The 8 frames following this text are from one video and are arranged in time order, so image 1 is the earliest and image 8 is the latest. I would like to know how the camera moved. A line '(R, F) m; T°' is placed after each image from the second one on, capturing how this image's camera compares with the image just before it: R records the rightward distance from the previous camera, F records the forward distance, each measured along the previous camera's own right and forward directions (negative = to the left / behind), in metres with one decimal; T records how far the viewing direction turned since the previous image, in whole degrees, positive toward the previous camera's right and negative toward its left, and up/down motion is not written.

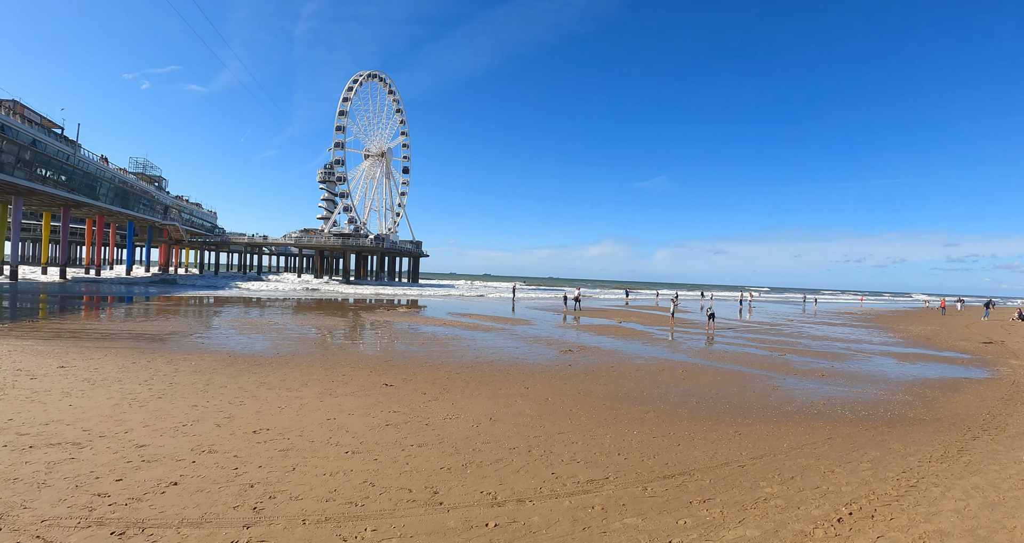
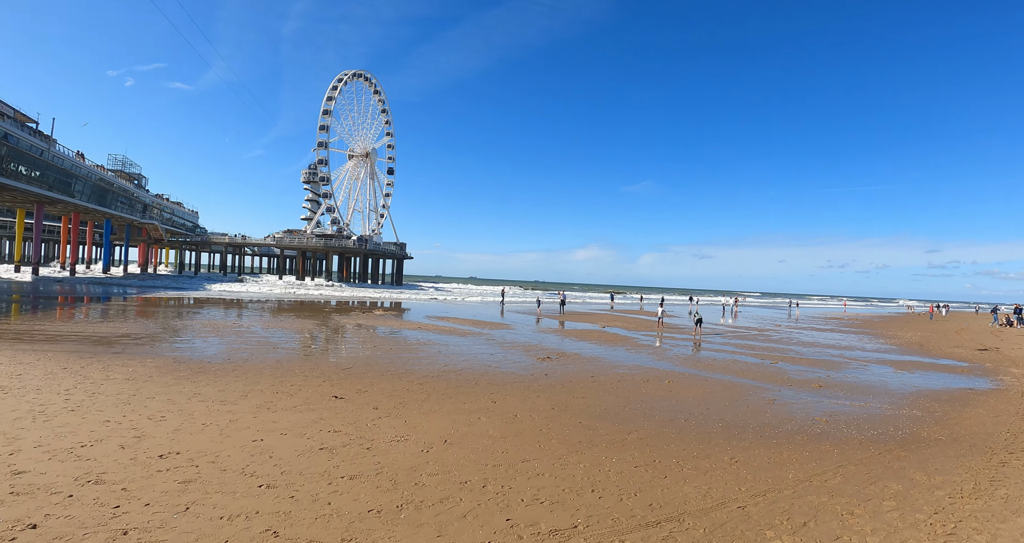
(+0.4, +1.1) m; +1°
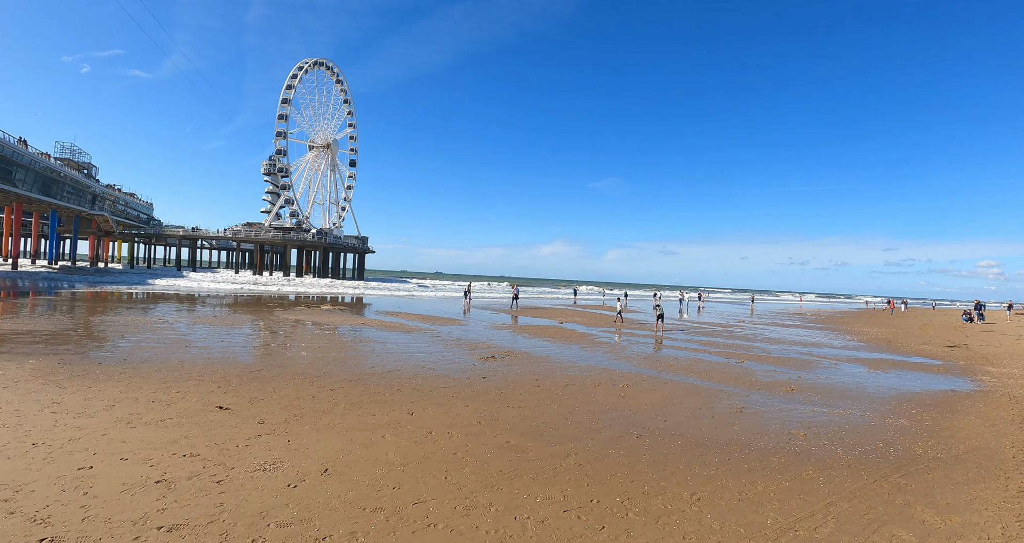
(+0.7, +1.4) m; +3°
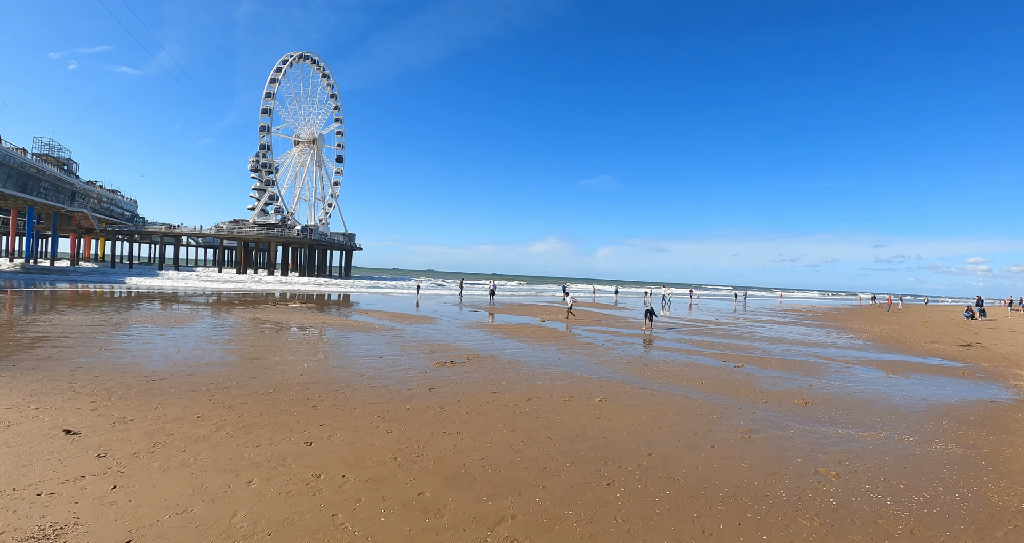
(+0.6, +1.7) m; +1°
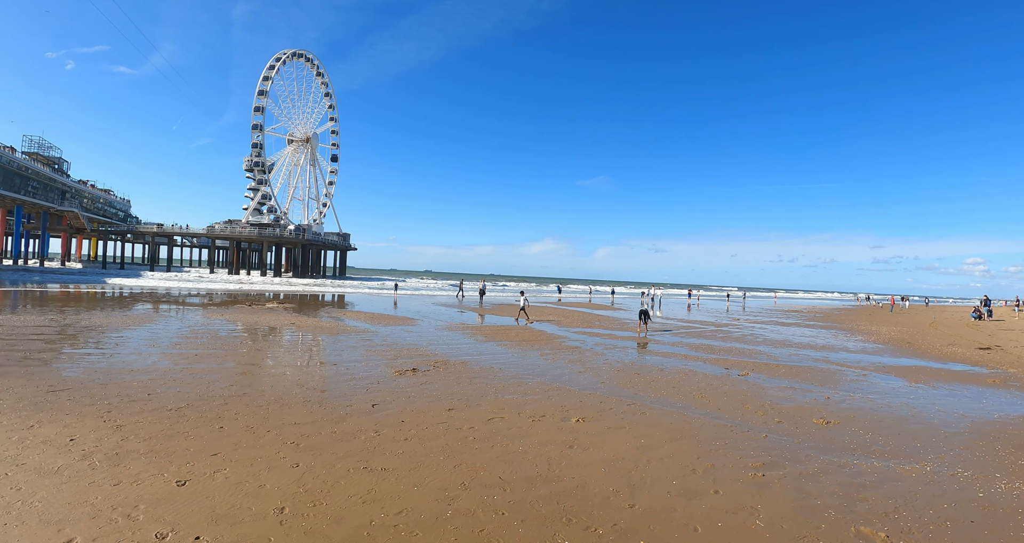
(+0.5, +1.2) m; 0°
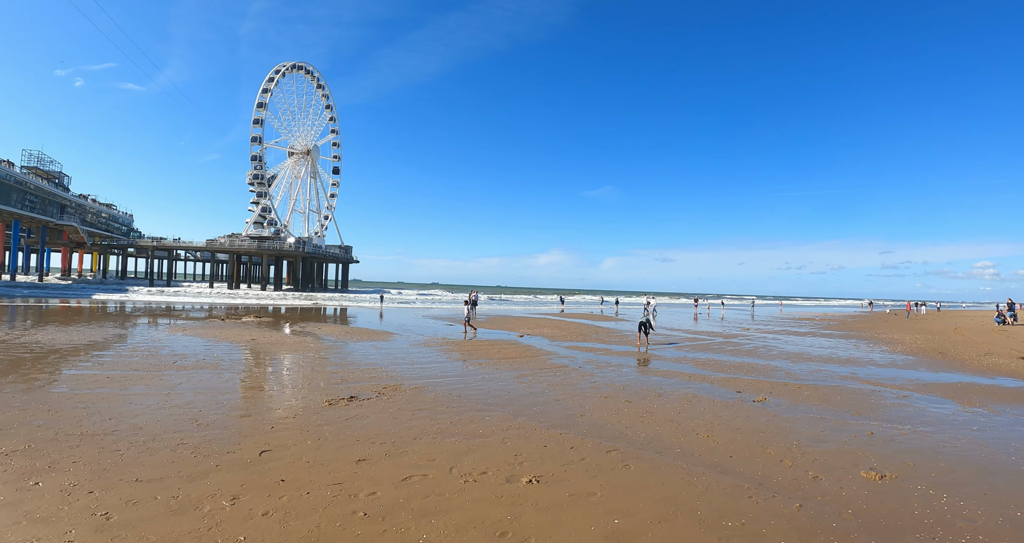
(+0.6, +1.6) m; -1°
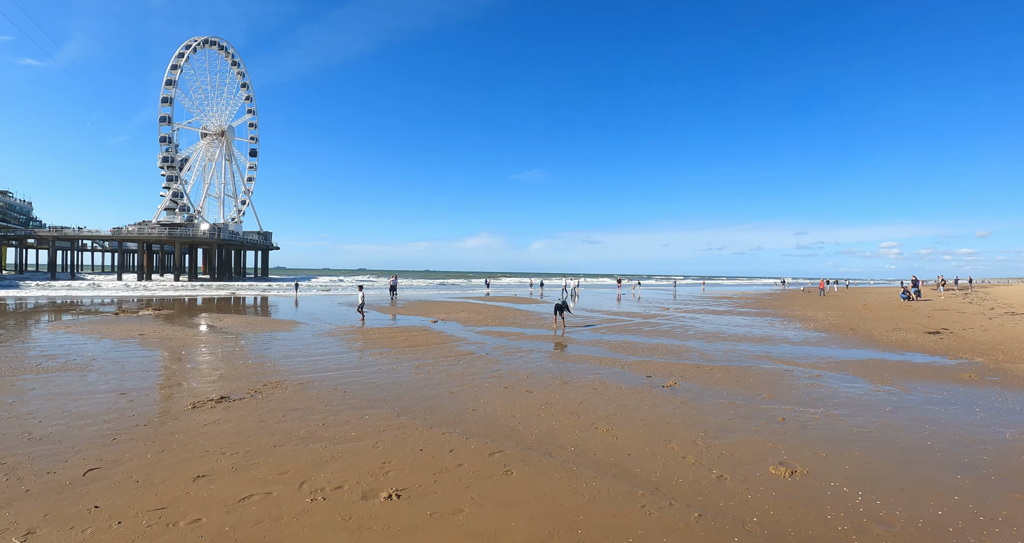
(+0.7, +0.9) m; +6°
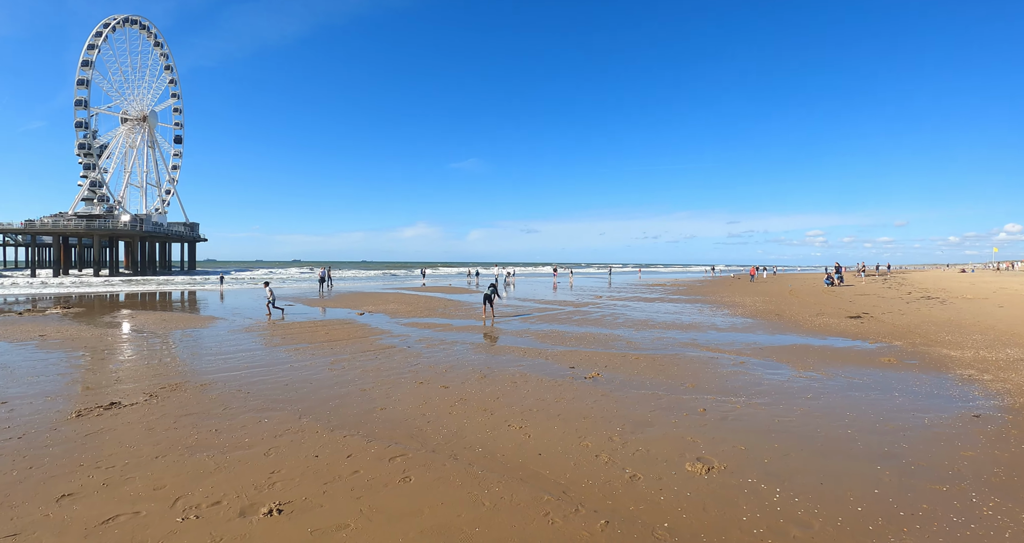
(+0.4, +0.4) m; +5°
